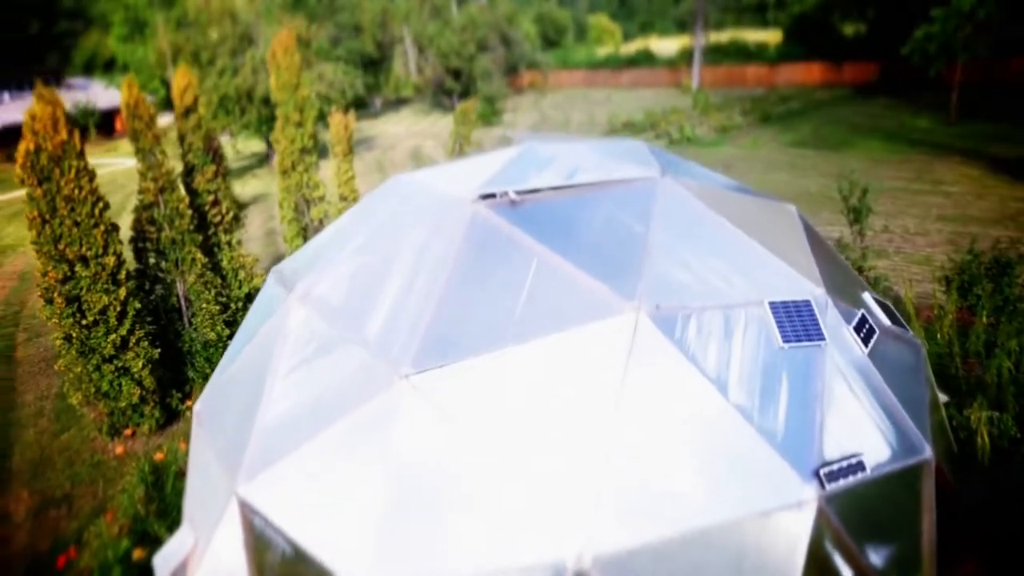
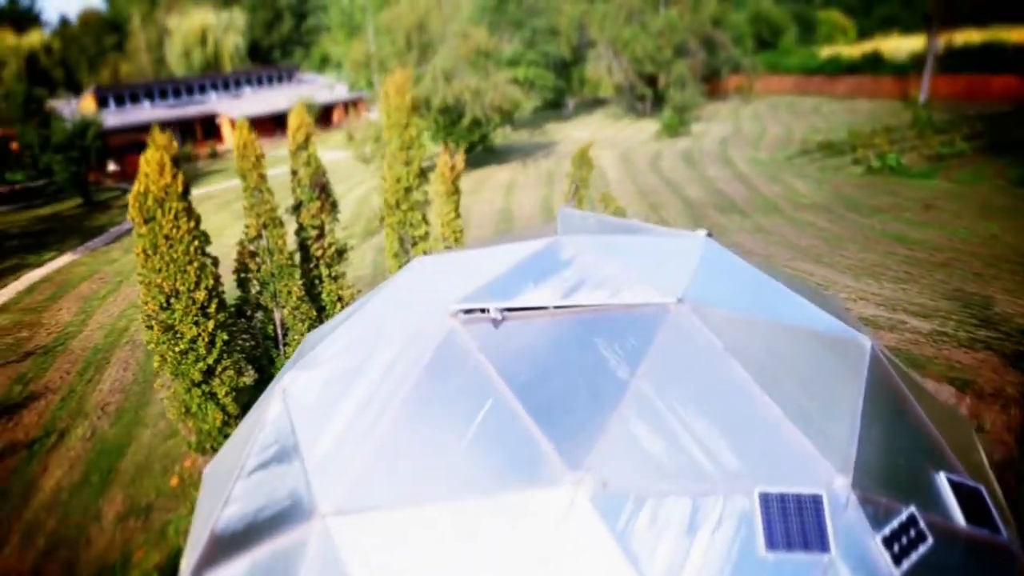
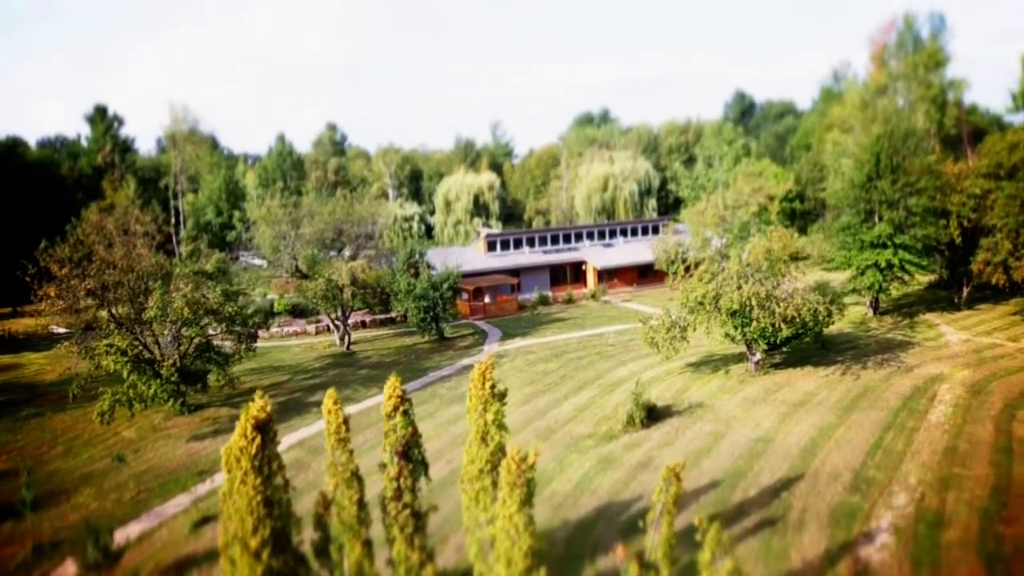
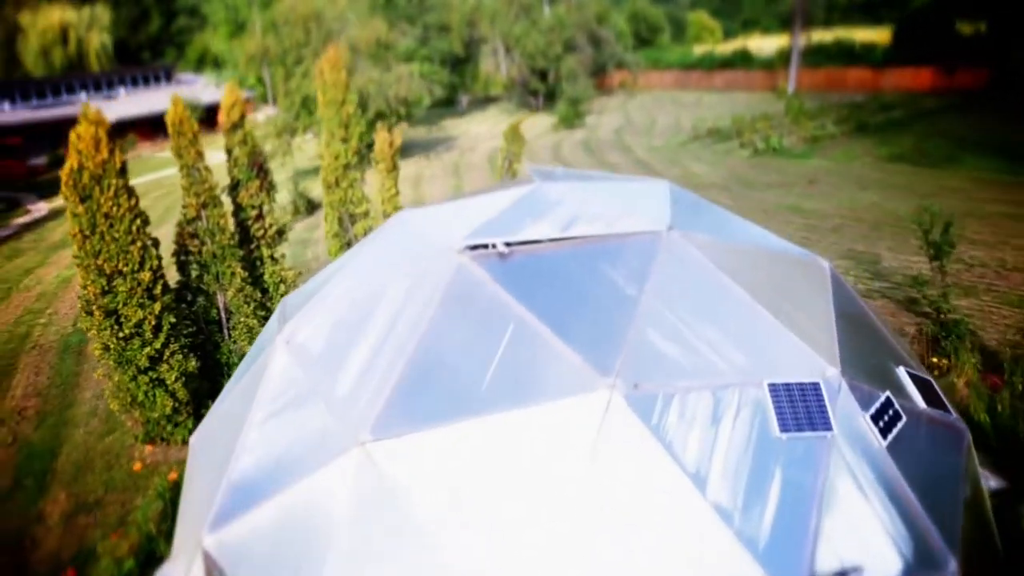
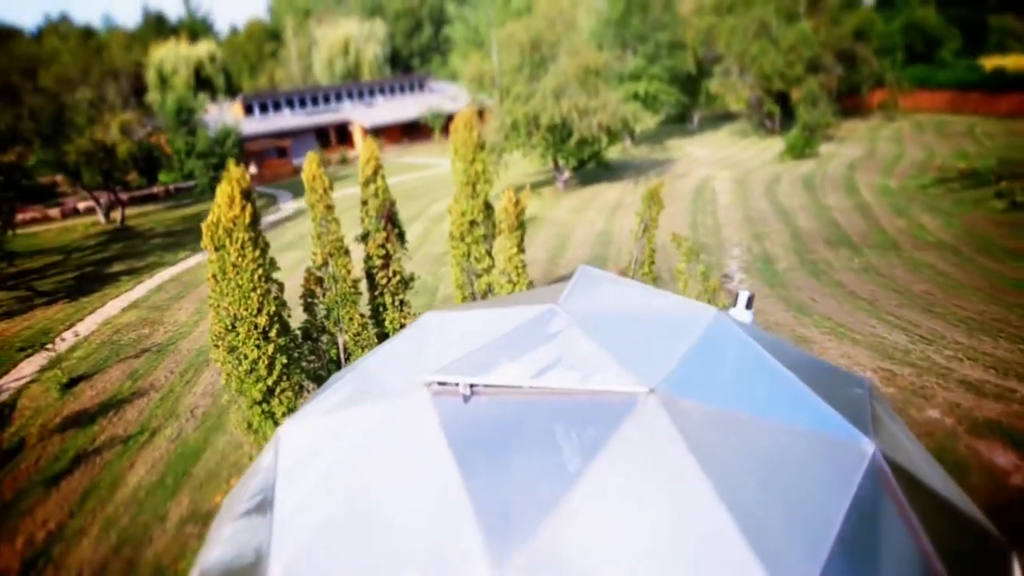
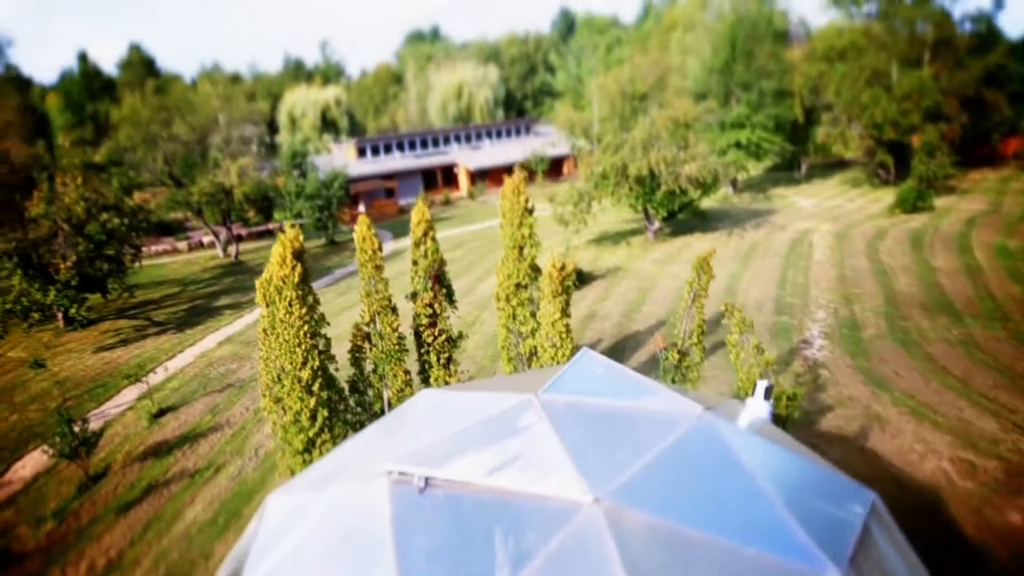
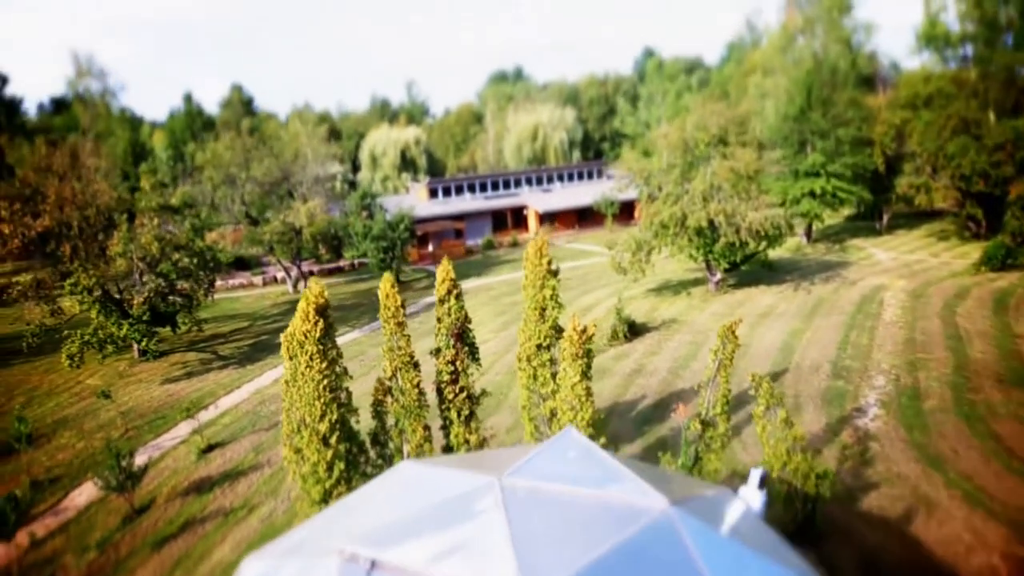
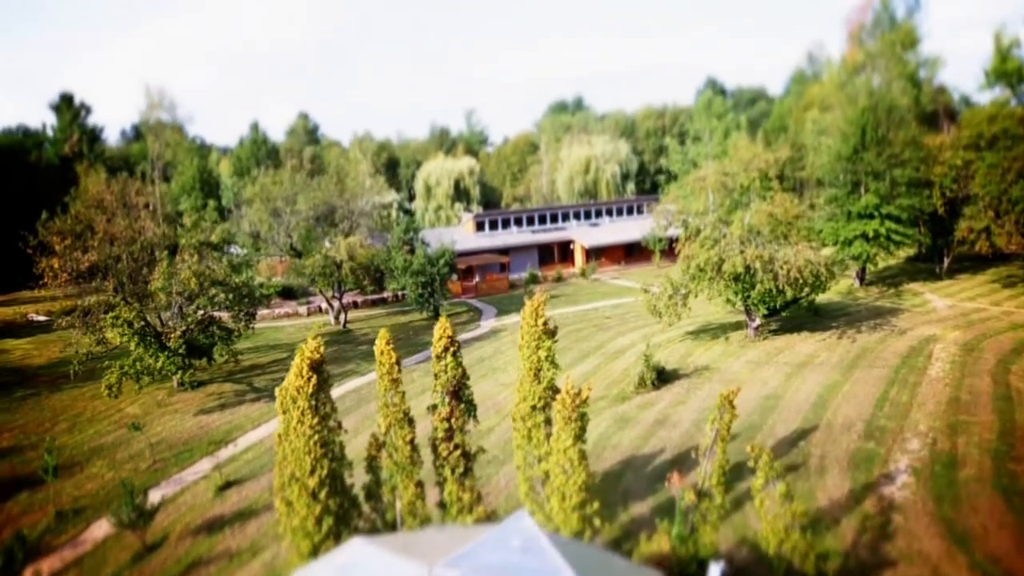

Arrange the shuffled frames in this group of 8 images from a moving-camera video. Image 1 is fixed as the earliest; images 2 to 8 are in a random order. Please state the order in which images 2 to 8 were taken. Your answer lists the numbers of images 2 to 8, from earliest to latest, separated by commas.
4, 2, 5, 6, 7, 8, 3
